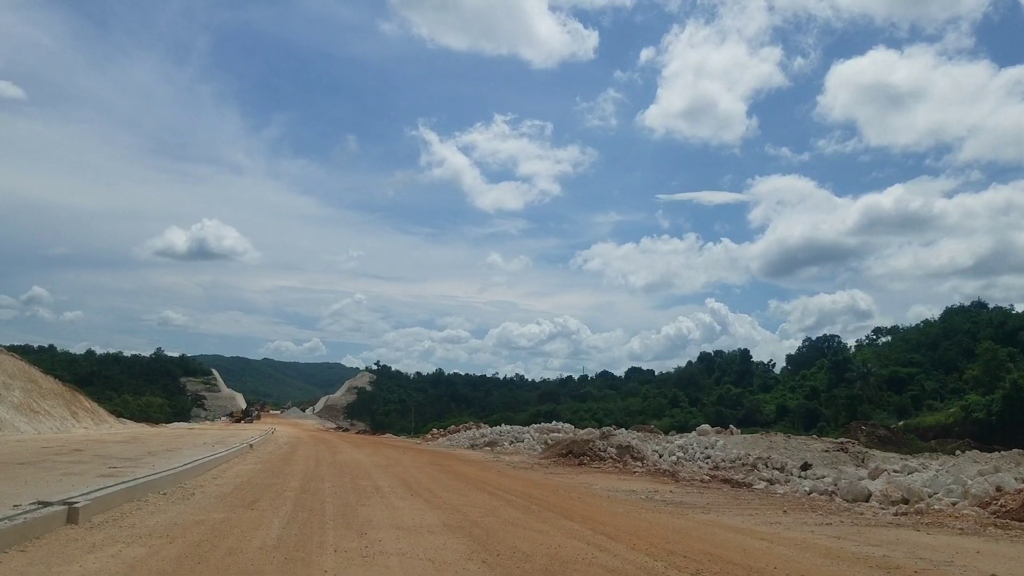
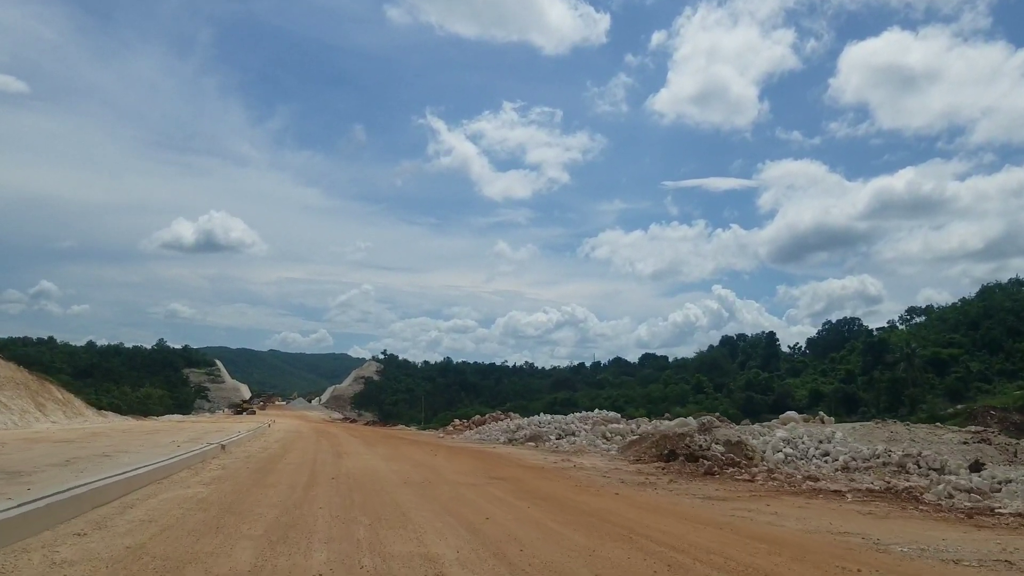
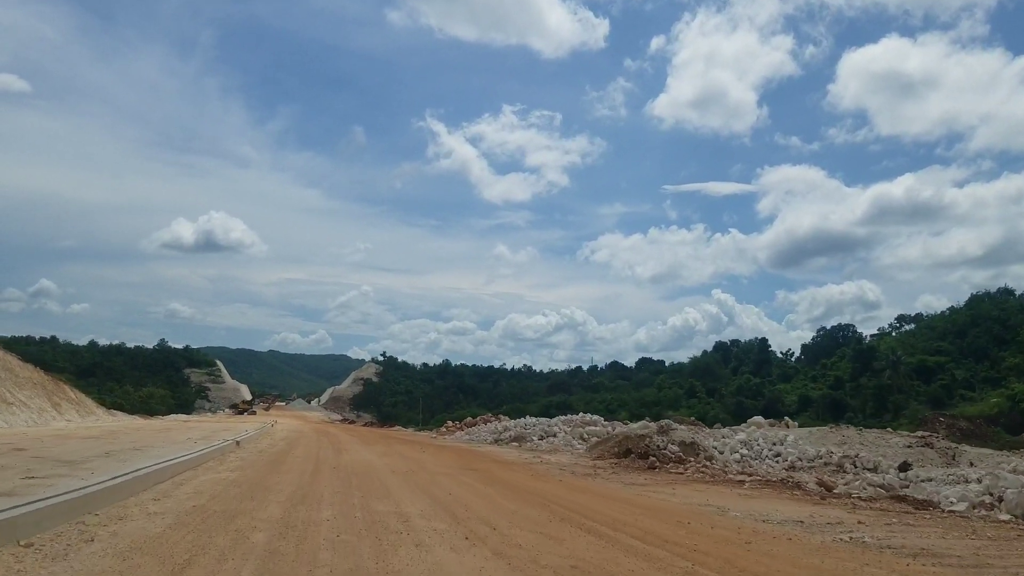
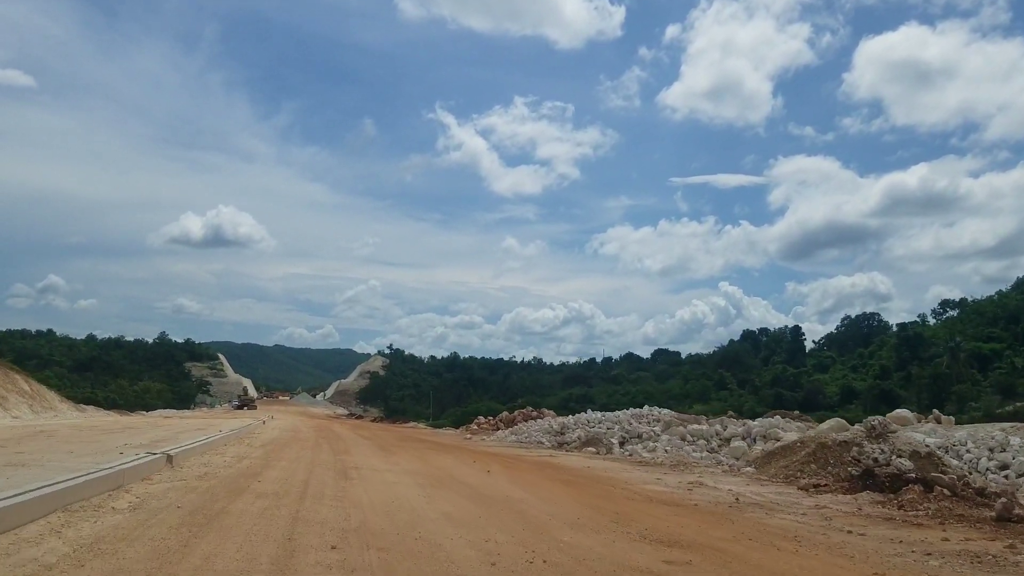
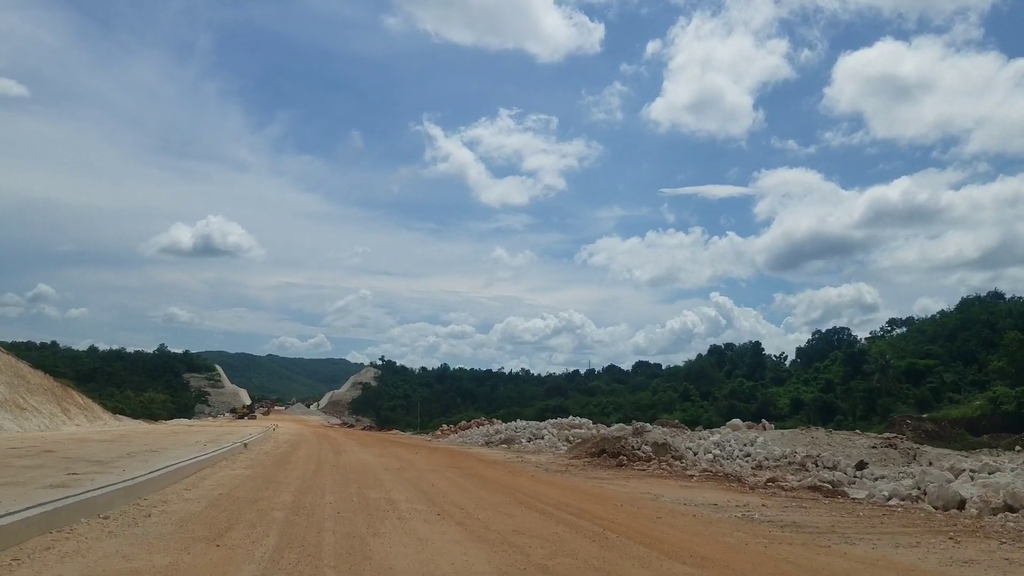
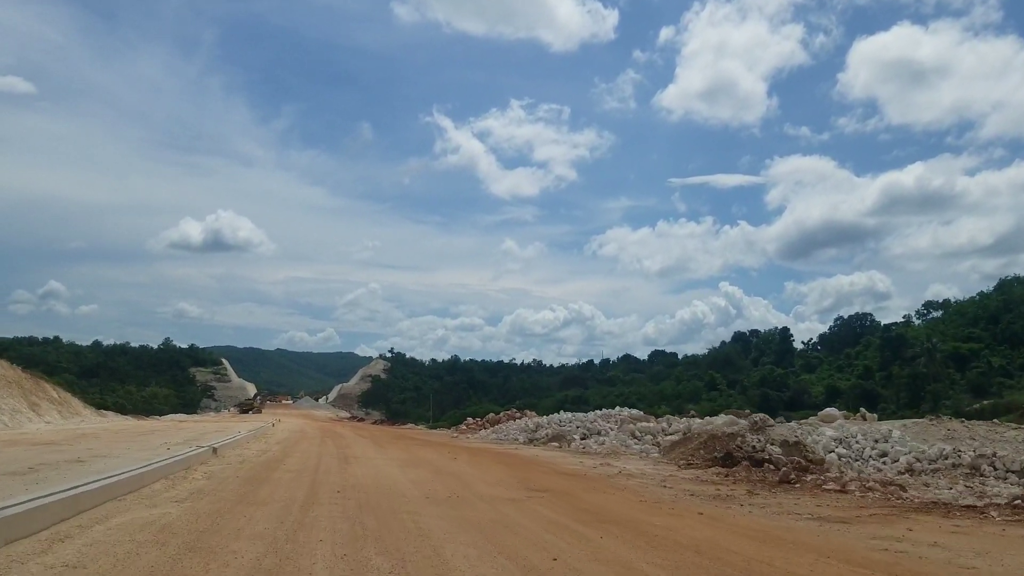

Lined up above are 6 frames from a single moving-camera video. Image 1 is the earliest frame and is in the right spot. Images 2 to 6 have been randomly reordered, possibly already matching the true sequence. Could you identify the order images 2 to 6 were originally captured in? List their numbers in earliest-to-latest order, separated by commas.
5, 3, 2, 6, 4
